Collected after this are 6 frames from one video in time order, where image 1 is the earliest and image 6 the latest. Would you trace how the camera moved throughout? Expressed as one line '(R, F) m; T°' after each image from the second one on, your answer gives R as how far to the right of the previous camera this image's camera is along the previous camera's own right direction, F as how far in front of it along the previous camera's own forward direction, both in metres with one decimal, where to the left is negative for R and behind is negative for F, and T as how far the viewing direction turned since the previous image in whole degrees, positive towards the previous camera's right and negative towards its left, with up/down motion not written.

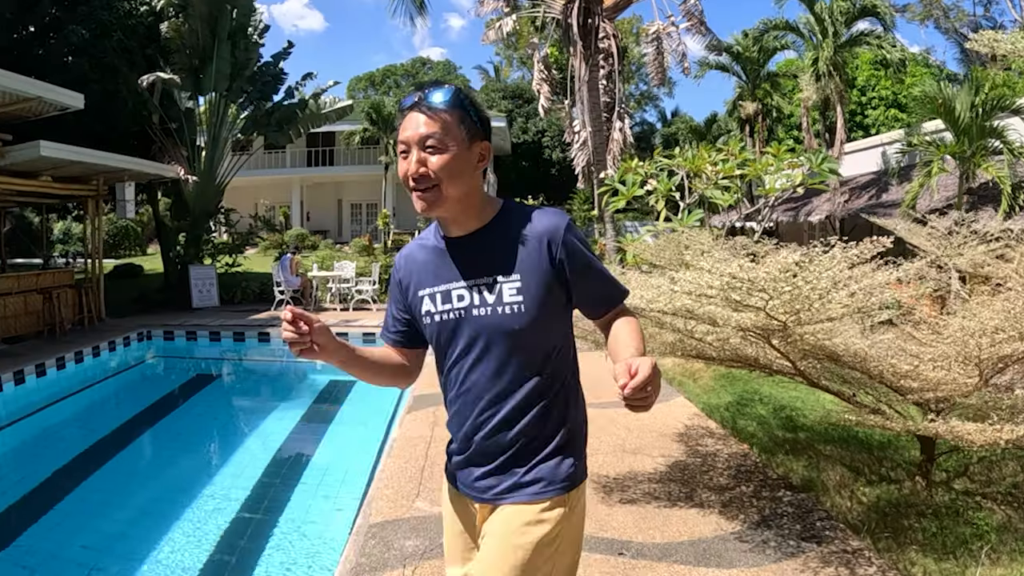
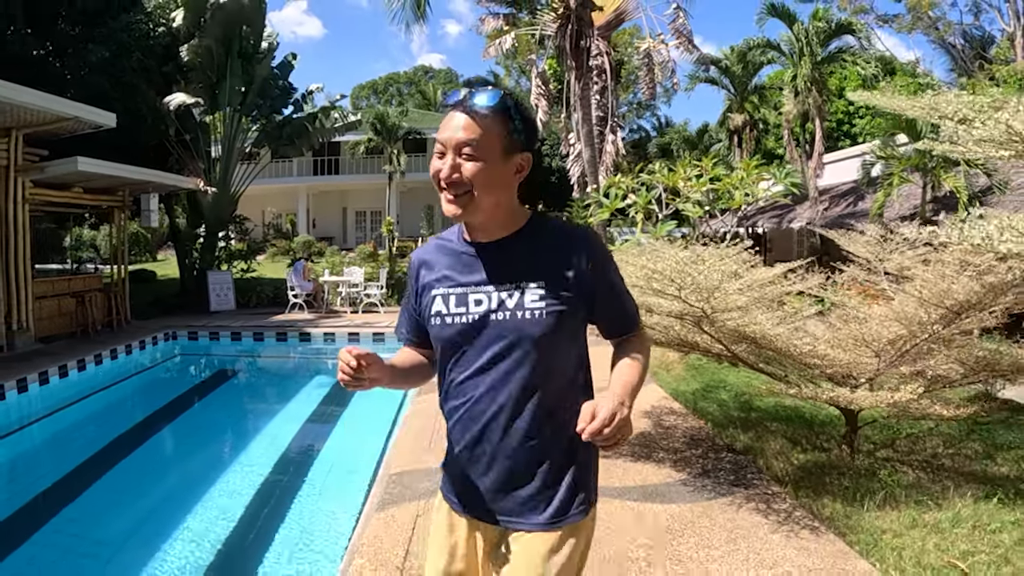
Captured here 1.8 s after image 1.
(+0.1, -0.7) m; 0°
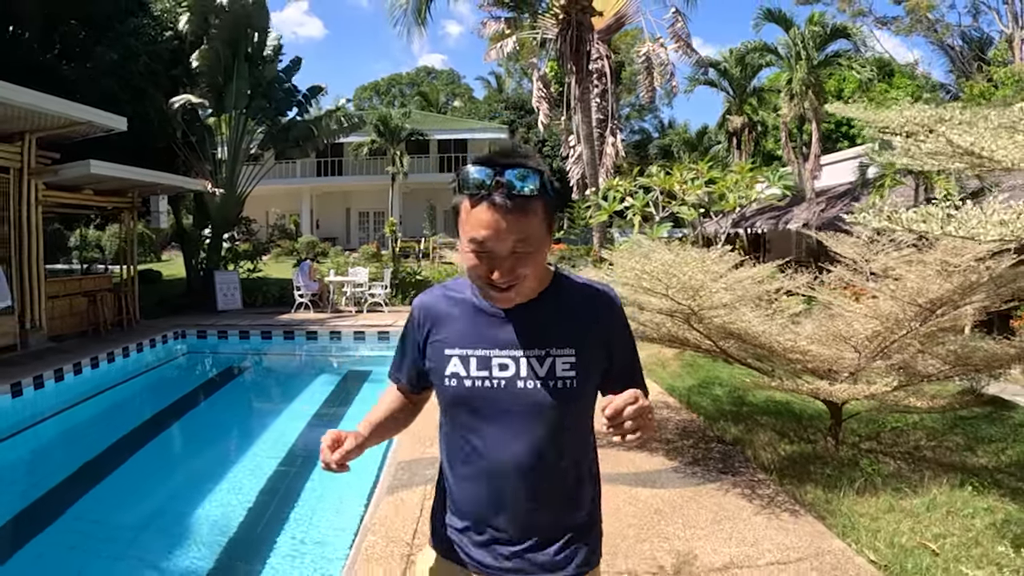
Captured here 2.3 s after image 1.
(0.0, -0.2) m; 0°
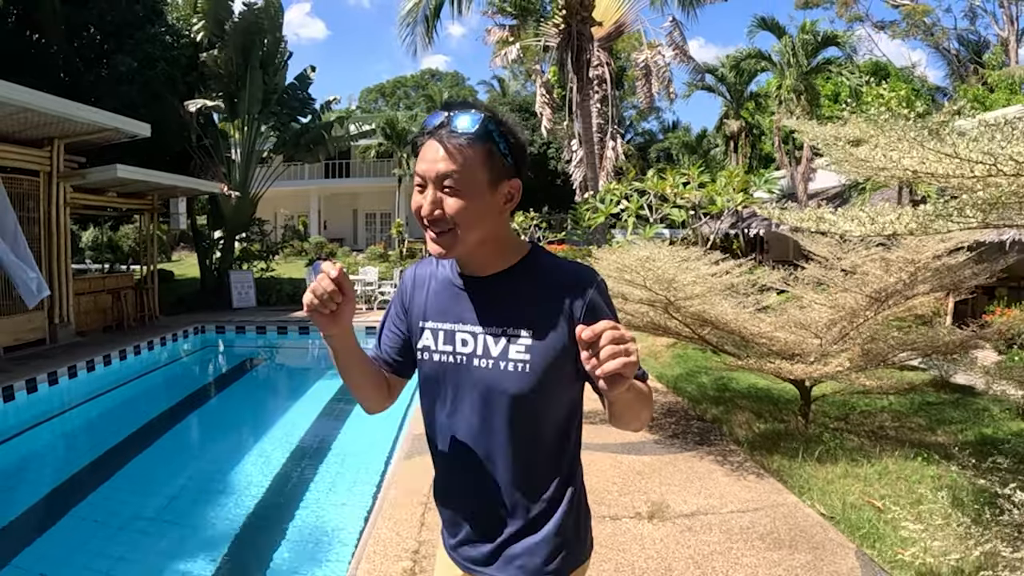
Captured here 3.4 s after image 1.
(0.0, -0.5) m; 0°
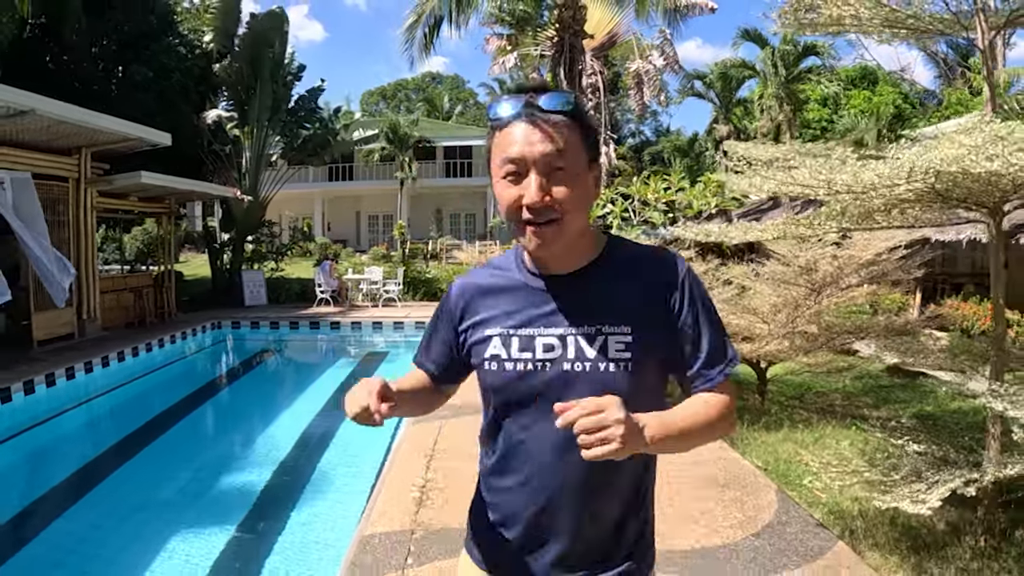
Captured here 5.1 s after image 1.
(+0.1, -0.7) m; 0°
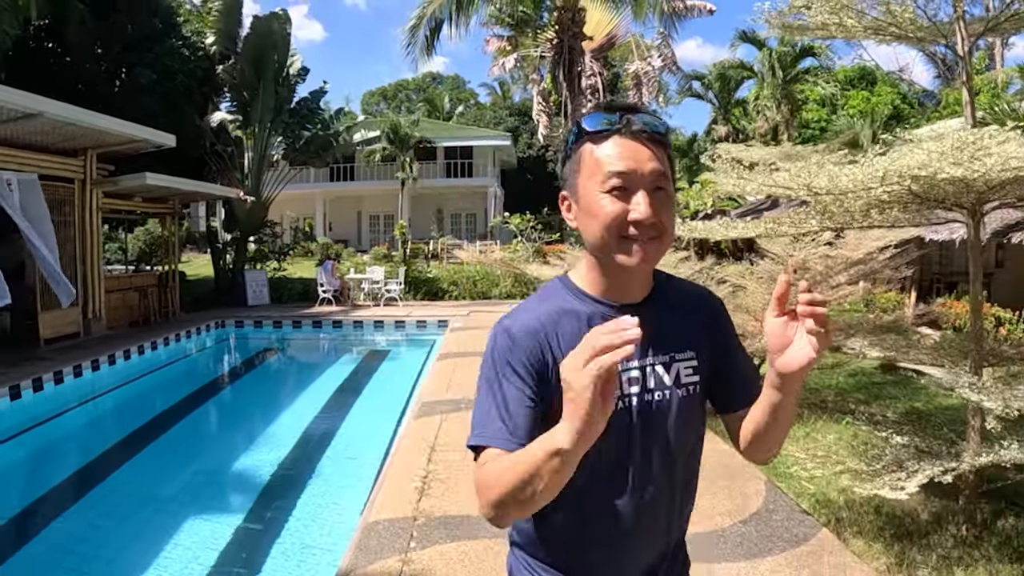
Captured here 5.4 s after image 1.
(0.0, -0.1) m; 0°
